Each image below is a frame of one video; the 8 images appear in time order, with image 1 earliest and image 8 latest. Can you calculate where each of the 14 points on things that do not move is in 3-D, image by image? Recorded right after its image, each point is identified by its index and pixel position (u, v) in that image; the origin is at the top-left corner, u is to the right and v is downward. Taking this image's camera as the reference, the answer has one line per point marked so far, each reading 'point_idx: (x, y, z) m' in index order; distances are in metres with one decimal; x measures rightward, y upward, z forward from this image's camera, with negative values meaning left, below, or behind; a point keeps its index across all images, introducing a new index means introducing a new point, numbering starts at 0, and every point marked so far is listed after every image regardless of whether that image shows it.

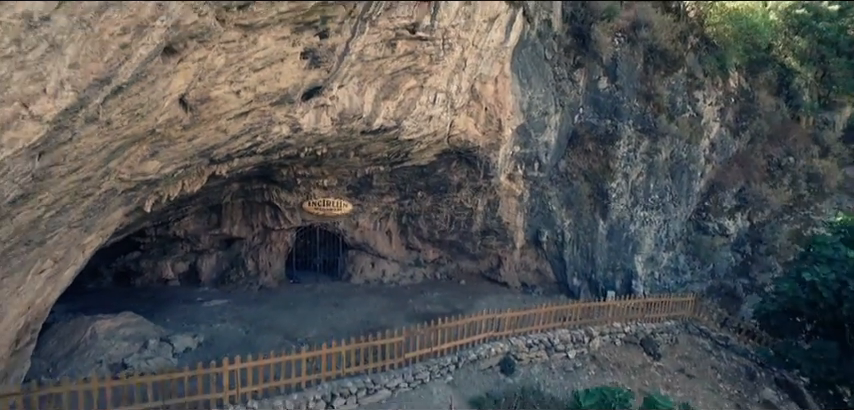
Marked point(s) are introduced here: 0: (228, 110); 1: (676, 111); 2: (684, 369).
0: (-2.8, +1.4, +7.7) m
1: (+6.5, +2.5, +13.6) m
2: (+5.3, -3.4, +10.6) m
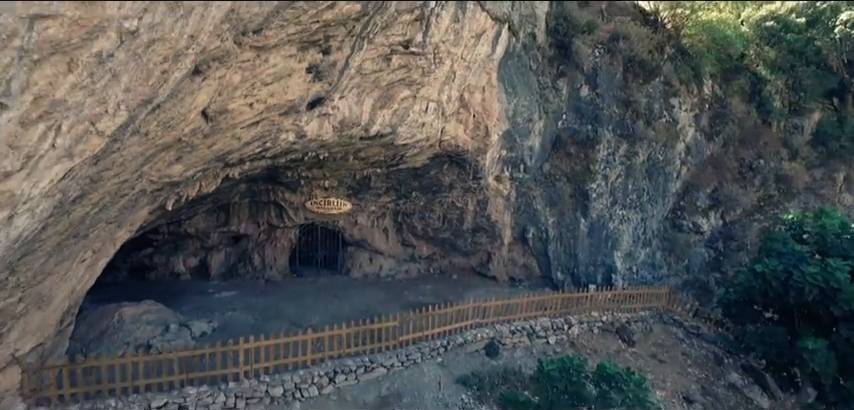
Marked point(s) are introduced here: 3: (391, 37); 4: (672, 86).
0: (-3.0, +1.4, +8.7) m
1: (+6.4, +2.5, +14.6) m
2: (+5.2, -3.4, +11.6) m
3: (-0.7, +3.1, +9.4) m
4: (+7.0, +3.4, +14.9) m
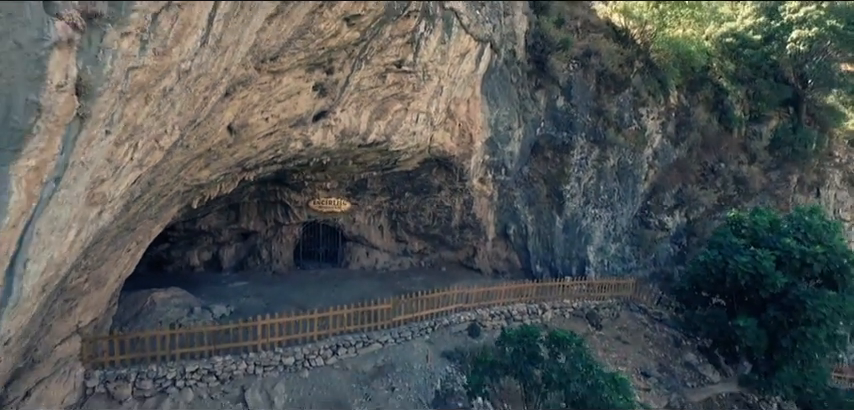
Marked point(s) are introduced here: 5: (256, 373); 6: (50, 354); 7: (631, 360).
0: (-3.2, +1.4, +10.2) m
1: (+6.1, +2.5, +16.2) m
2: (+4.9, -3.4, +13.2) m
3: (-0.9, +3.1, +11.0) m
4: (+6.8, +3.4, +16.5) m
5: (-3.0, -3.0, +9.3) m
6: (-5.6, -2.2, +7.8) m
7: (+4.9, -3.7, +12.6) m
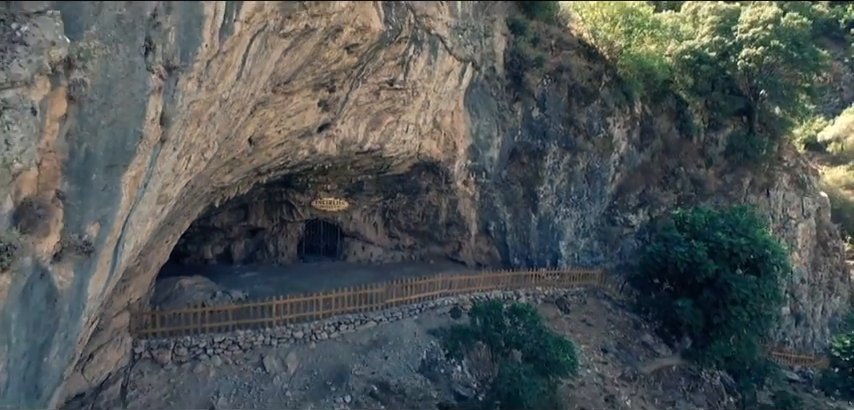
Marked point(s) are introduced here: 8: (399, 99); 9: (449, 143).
0: (-3.5, +1.4, +12.0) m
1: (+5.7, +2.5, +18.2) m
2: (+4.6, -3.4, +15.2) m
3: (-1.2, +3.1, +12.8) m
4: (+6.4, +3.5, +18.5) m
5: (-3.3, -3.0, +11.1) m
6: (-5.9, -2.2, +9.6) m
7: (+4.6, -3.7, +14.5) m
8: (-0.7, +2.8, +13.5) m
9: (+0.7, +1.8, +15.6) m
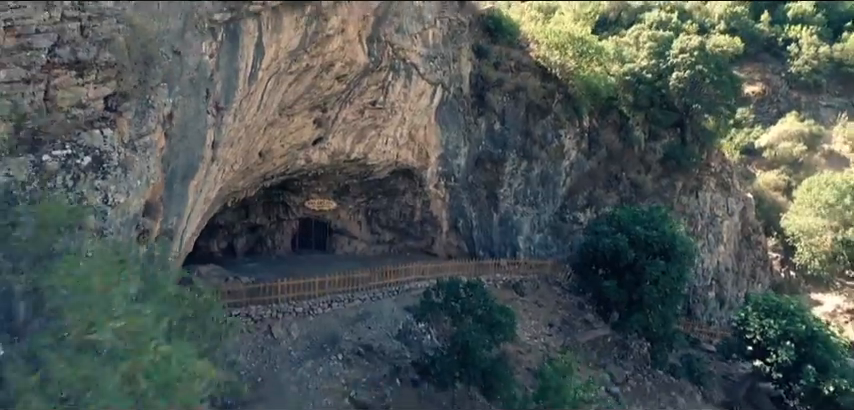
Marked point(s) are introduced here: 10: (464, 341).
0: (-4.2, +1.4, +14.8) m
1: (+4.8, +2.5, +21.2) m
2: (+3.8, -3.3, +18.2) m
3: (-1.9, +3.1, +15.6) m
4: (+5.5, +3.5, +21.6) m
5: (-4.0, -3.0, +13.9) m
6: (-6.5, -2.2, +12.3) m
7: (+3.8, -3.7, +17.5) m
8: (-1.5, +2.7, +16.3) m
9: (-0.2, +1.8, +18.5) m
10: (+0.9, -3.3, +12.6) m
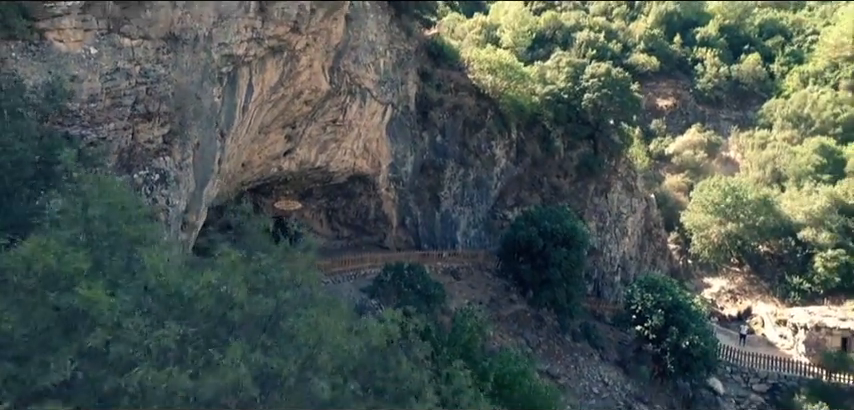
0: (-5.9, +1.4, +18.0) m
1: (+2.5, +2.5, +25.2) m
2: (+1.8, -3.3, +22.1) m
3: (-3.7, +3.1, +19.1) m
4: (+3.2, +3.5, +25.6) m
5: (-5.6, -3.0, +17.1) m
6: (-7.9, -2.2, +15.3) m
7: (+1.9, -3.7, +21.4) m
8: (-3.3, +2.7, +19.8) m
9: (-2.2, +1.8, +22.0) m
10: (-0.6, -3.3, +16.3) m
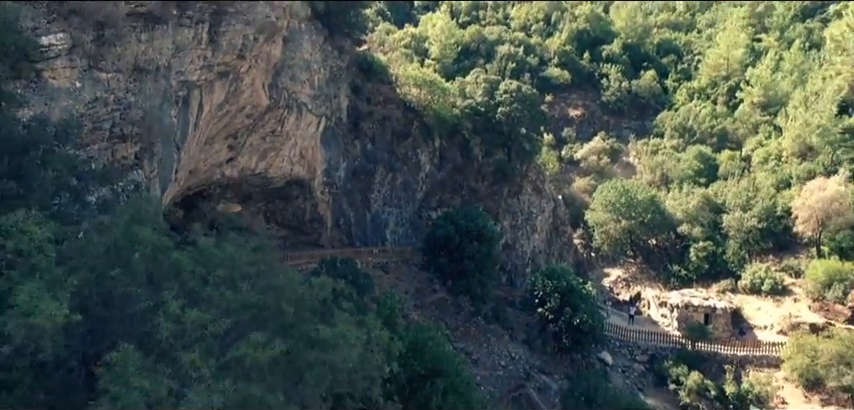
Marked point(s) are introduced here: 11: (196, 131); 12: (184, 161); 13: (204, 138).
0: (-8.6, +1.3, +19.9) m
1: (-1.1, +2.5, +28.1) m
2: (-1.4, -3.4, +24.9) m
3: (-6.5, +3.0, +21.2) m
4: (-0.5, +3.4, +28.6) m
5: (-8.1, -3.1, +19.1) m
6: (-10.2, -2.4, +17.0) m
7: (-1.2, -3.7, +24.2) m
8: (-6.3, +2.6, +22.0) m
9: (-5.4, +1.7, +24.3) m
10: (-3.1, -3.4, +18.8) m
11: (-7.9, +2.5, +18.0) m
12: (-8.3, +1.5, +17.9) m
13: (-7.9, +2.4, +18.4) m
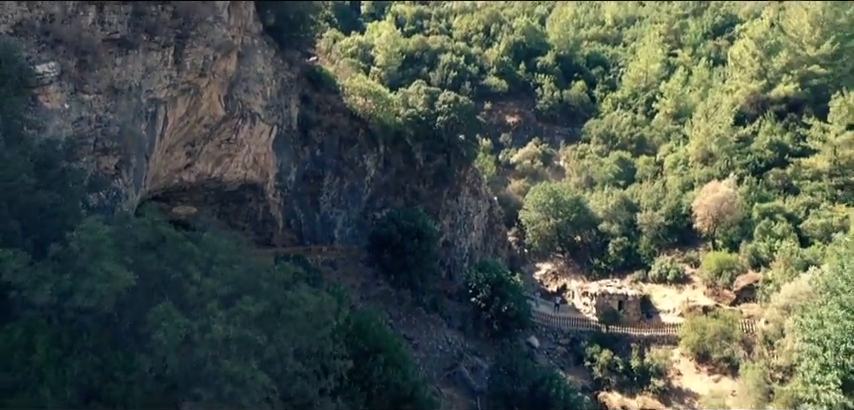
0: (-10.9, +1.2, +21.5) m
1: (-4.3, +2.4, +30.4) m
2: (-4.2, -3.5, +27.1) m
3: (-9.0, +2.9, +23.0) m
4: (-3.8, +3.3, +30.9) m
5: (-10.4, -3.2, +20.7) m
6: (-12.3, -2.5, +18.4) m
7: (-4.0, -3.8, +26.5) m
8: (-8.8, +2.5, +23.8) m
9: (-8.2, +1.6, +26.2) m
10: (-5.3, -3.5, +21.0) m
11: (-10.1, +2.4, +19.7) m
12: (-10.4, +1.4, +19.5) m
13: (-10.1, +2.3, +20.1) m
